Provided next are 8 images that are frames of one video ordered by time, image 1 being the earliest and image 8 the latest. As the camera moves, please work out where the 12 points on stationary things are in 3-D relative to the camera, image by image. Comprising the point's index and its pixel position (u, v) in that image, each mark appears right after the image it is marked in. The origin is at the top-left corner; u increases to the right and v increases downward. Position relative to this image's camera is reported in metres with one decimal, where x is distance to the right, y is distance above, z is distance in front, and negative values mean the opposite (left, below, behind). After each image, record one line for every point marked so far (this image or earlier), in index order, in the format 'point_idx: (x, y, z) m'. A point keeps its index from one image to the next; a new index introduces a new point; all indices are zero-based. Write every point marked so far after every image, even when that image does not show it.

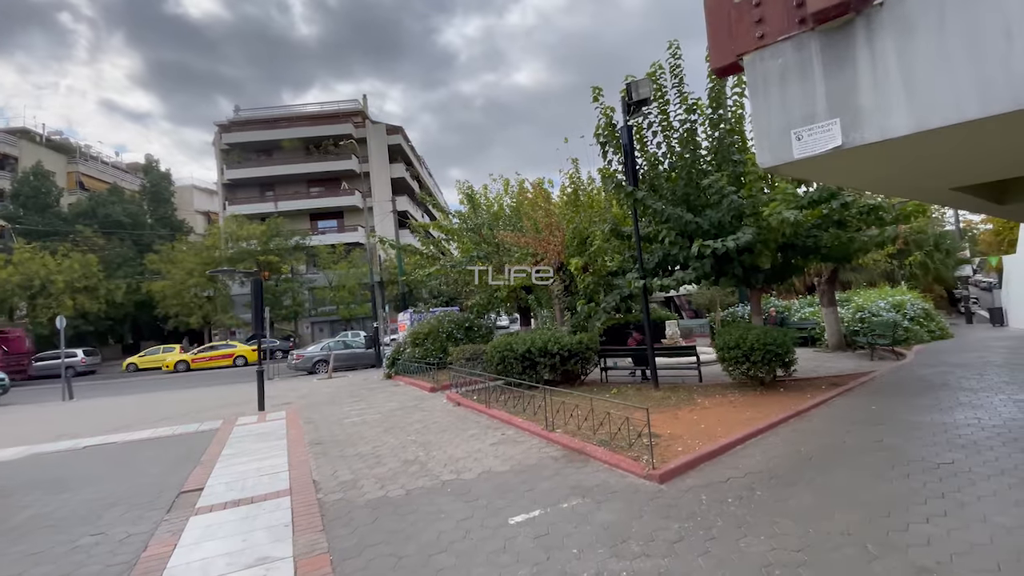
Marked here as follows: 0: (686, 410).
0: (+2.7, -1.9, +7.5) m
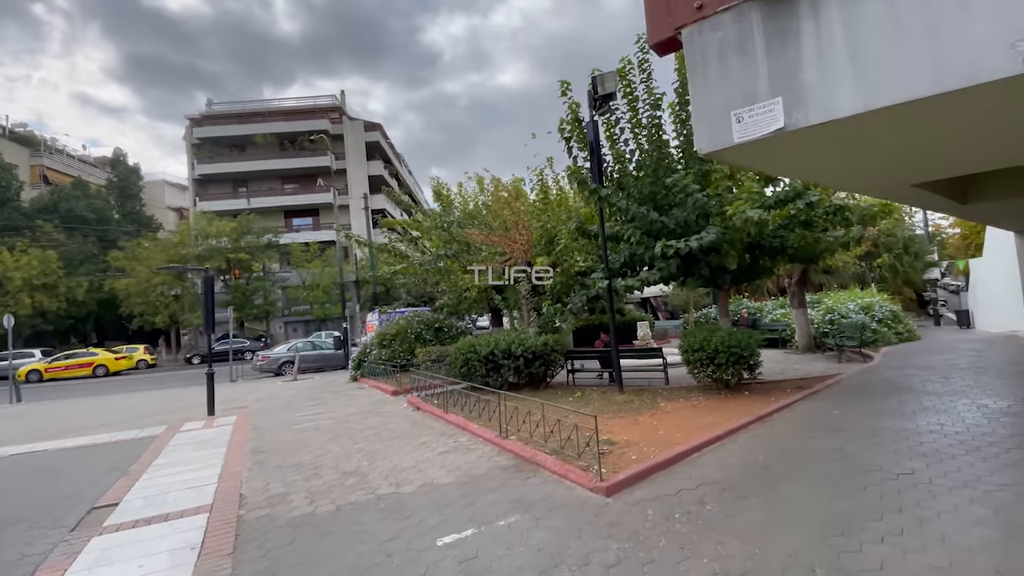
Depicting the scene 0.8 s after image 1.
0: (+2.0, -1.9, +7.3) m
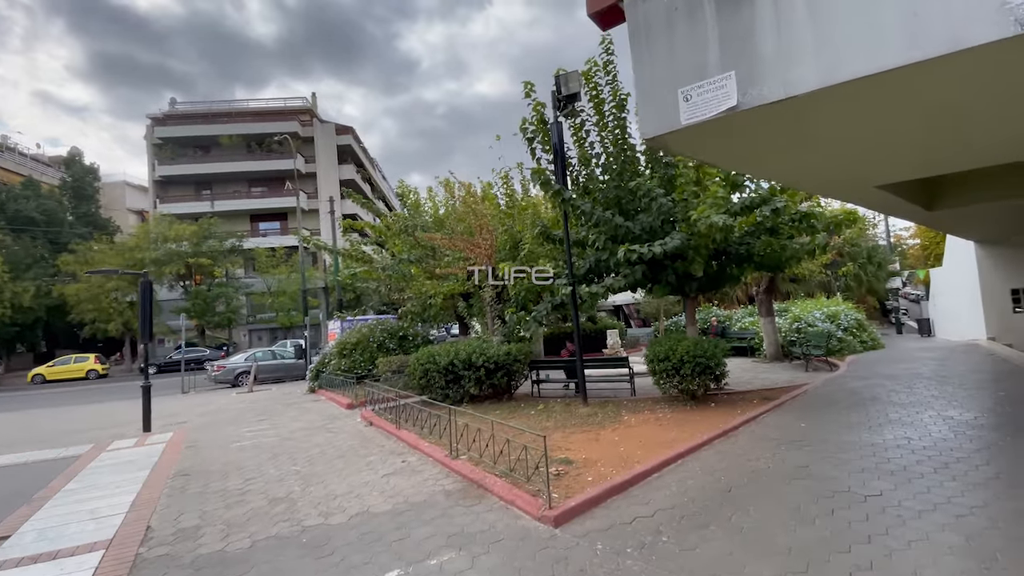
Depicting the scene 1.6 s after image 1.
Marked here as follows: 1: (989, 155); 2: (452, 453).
0: (+1.4, -2.0, +6.9) m
1: (+4.3, +1.3, +4.3) m
2: (-0.7, -2.1, +5.9) m
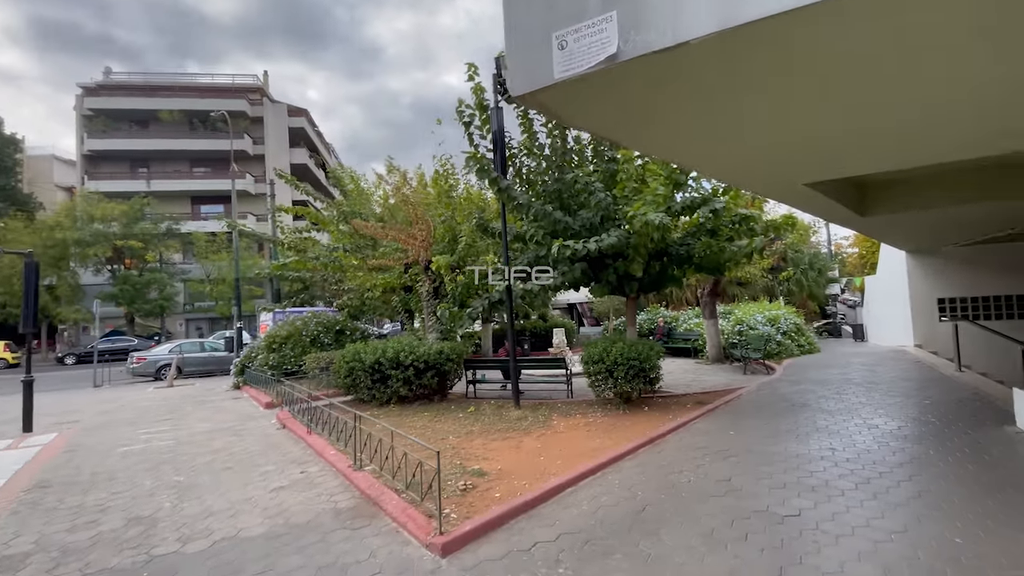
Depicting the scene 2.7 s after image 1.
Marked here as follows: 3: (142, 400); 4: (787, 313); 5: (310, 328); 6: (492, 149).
0: (+0.3, -2.0, +6.4) m
1: (+3.5, +1.2, +4.1) m
2: (-1.8, -2.0, +5.4) m
3: (-10.1, -3.0, +13.1) m
4: (+9.0, -0.8, +15.7) m
5: (-5.8, -1.1, +13.6) m
6: (-0.3, +2.4, +8.3) m
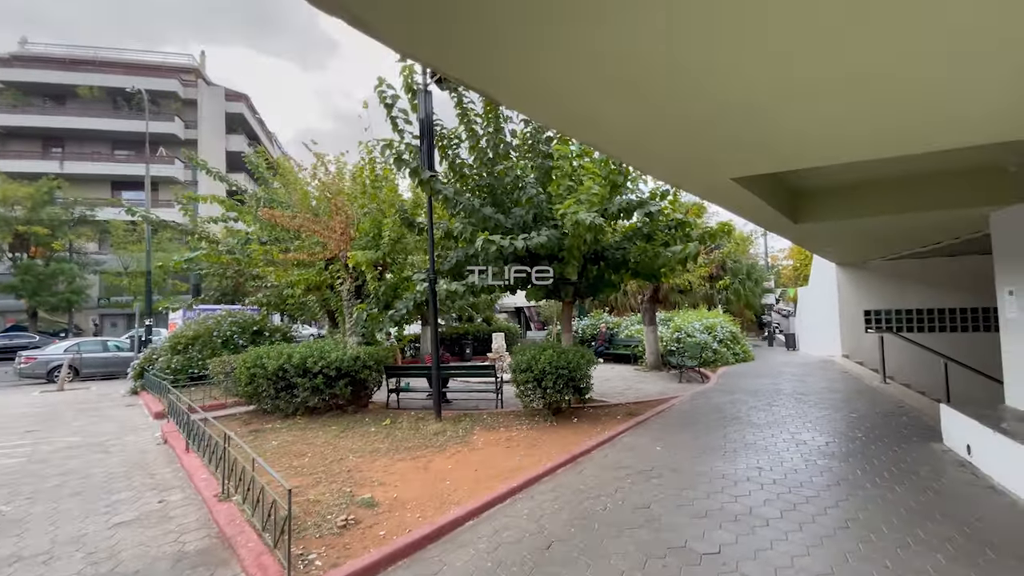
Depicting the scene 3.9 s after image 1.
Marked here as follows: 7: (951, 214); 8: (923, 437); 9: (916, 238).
0: (-0.8, -2.0, +5.8) m
1: (+2.7, +1.1, +3.8) m
2: (-2.7, -1.9, +4.5) m
3: (-11.8, -2.8, +11.4) m
4: (+7.0, -1.1, +15.8) m
5: (-7.5, -1.0, +12.3) m
6: (-1.5, +2.4, +7.6) m
7: (+5.0, +0.9, +5.5) m
8: (+5.1, -1.8, +5.9) m
9: (+6.3, +0.8, +7.5) m
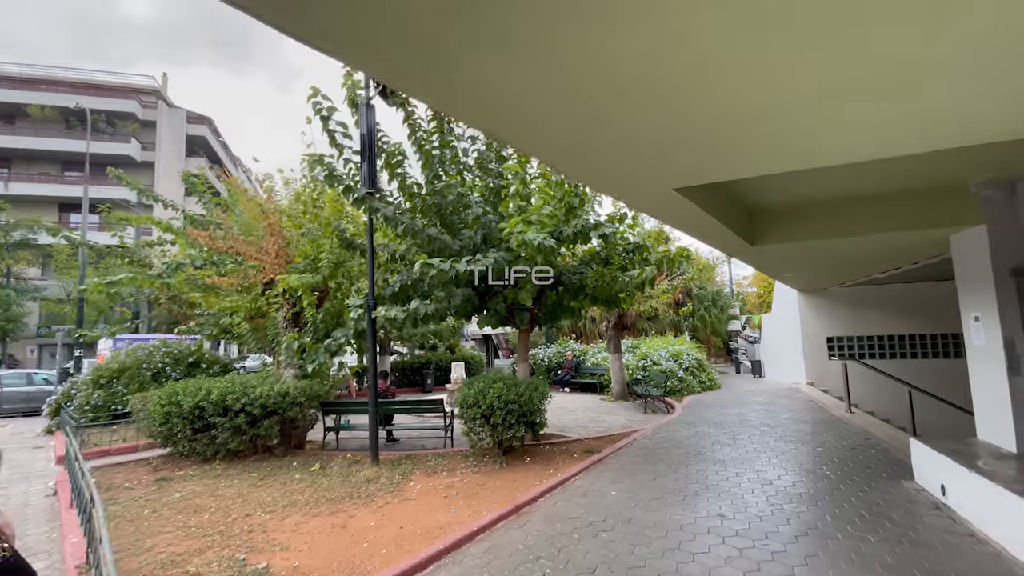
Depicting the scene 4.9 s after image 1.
0: (-1.5, -2.3, +5.1) m
1: (+2.2, +1.0, +3.4) m
2: (-3.3, -2.1, +3.7) m
3: (-12.8, -3.4, +10.0) m
4: (+5.8, -2.0, +15.5) m
5: (-8.5, -1.7, +11.3) m
6: (-2.3, +2.0, +7.1) m
7: (+4.4, +0.6, +5.3) m
8: (+4.4, -2.2, +5.5) m
9: (+5.5, +0.4, +7.3) m
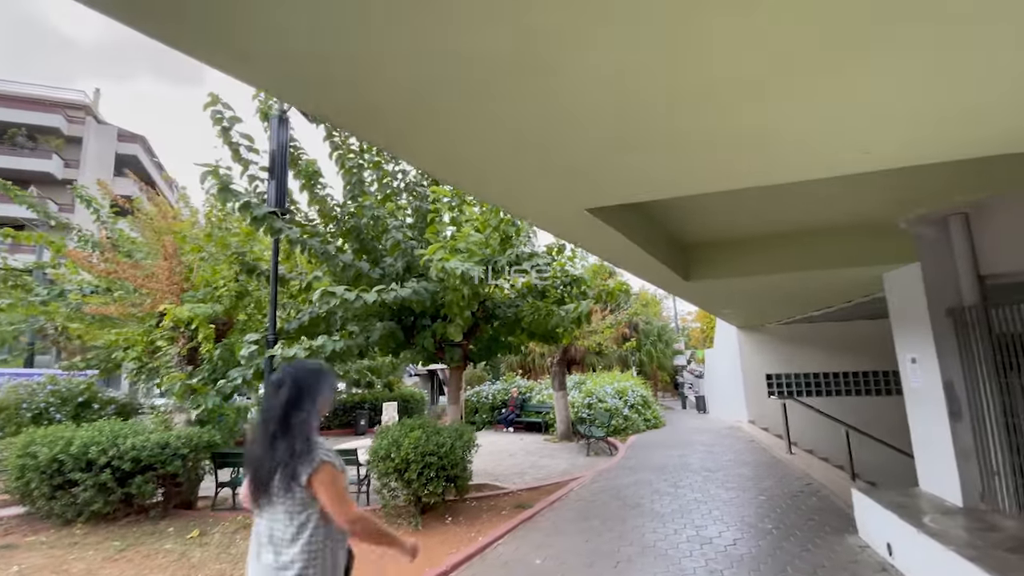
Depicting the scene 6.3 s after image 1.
0: (-2.3, -2.6, +4.1) m
1: (+1.5, +0.7, +3.1) m
2: (-4.0, -2.3, +2.6) m
3: (-14.1, -3.8, +7.9) m
4: (+3.9, -3.1, +15.2) m
5: (-9.9, -2.3, +9.7) m
6: (-3.2, +1.6, +6.4) m
7: (+3.5, +0.1, +5.1) m
8: (+3.5, -2.6, +5.2) m
9: (+4.5, -0.2, +7.2) m
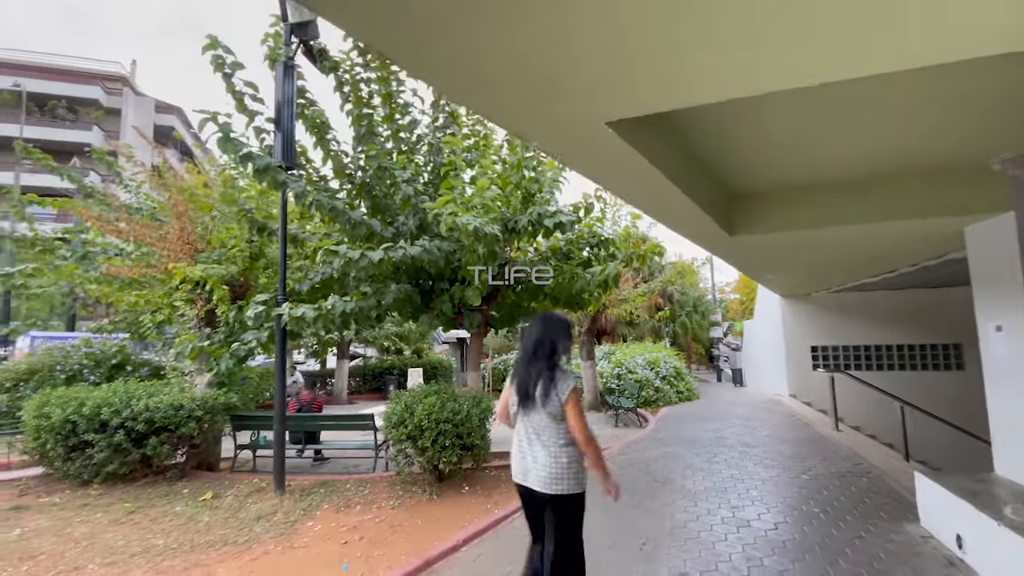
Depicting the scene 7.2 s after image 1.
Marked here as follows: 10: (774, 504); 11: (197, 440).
0: (-2.2, -2.2, +4.0) m
1: (+1.6, +1.0, +2.5) m
2: (-4.0, -2.0, +2.6) m
3: (-13.7, -3.2, +8.6) m
4: (+4.8, -2.1, +14.7) m
5: (-9.4, -1.5, +10.0) m
6: (-3.0, +2.1, +6.0) m
7: (+3.7, +0.5, +4.4) m
8: (+3.7, -2.2, +4.6) m
9: (+4.8, +0.3, +6.4) m
10: (+2.8, -2.2, +5.0) m
11: (-4.1, -2.0, +6.2) m
